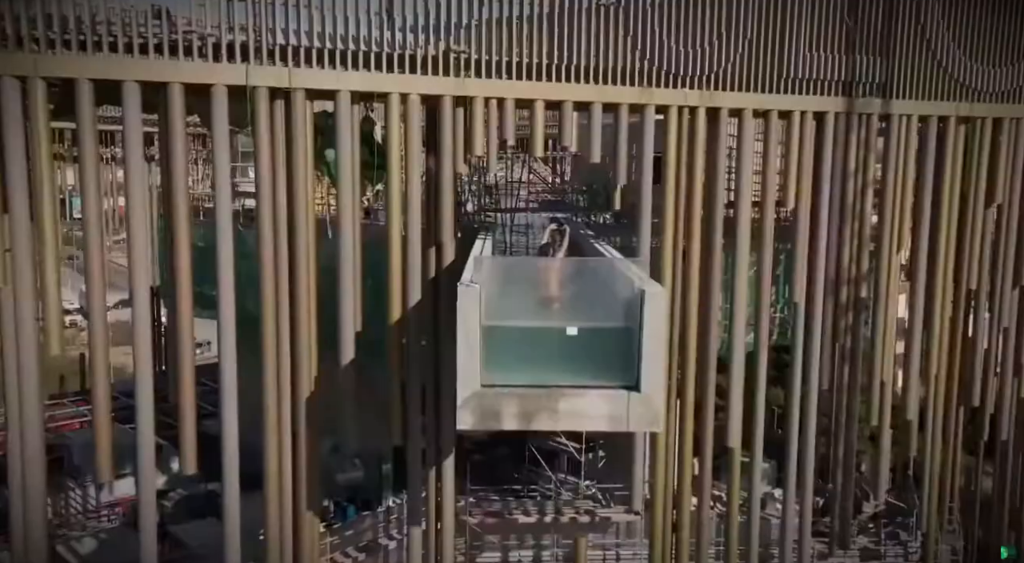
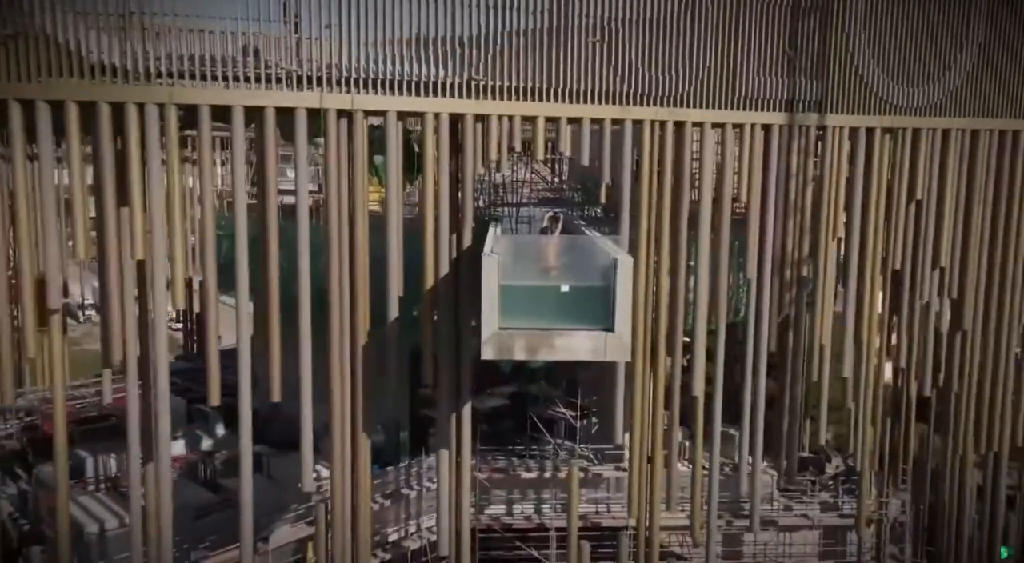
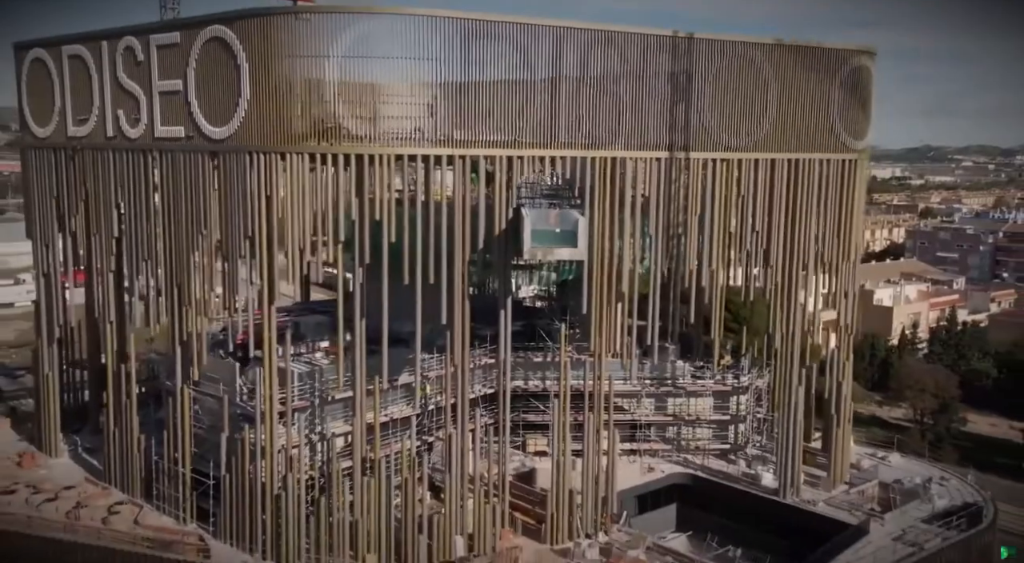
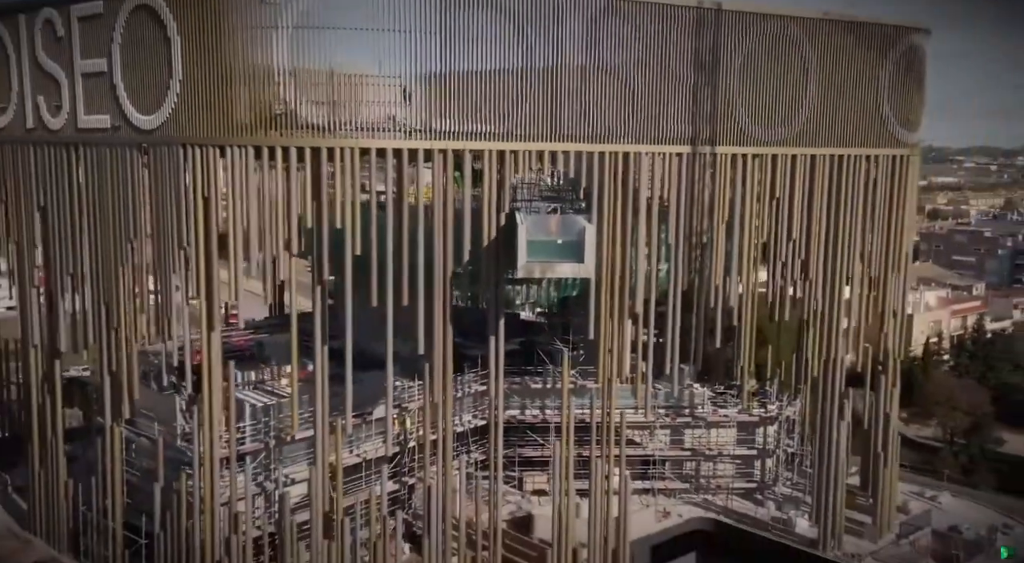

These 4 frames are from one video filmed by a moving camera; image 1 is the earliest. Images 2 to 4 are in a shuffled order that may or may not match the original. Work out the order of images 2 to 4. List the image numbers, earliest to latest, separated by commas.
2, 4, 3
